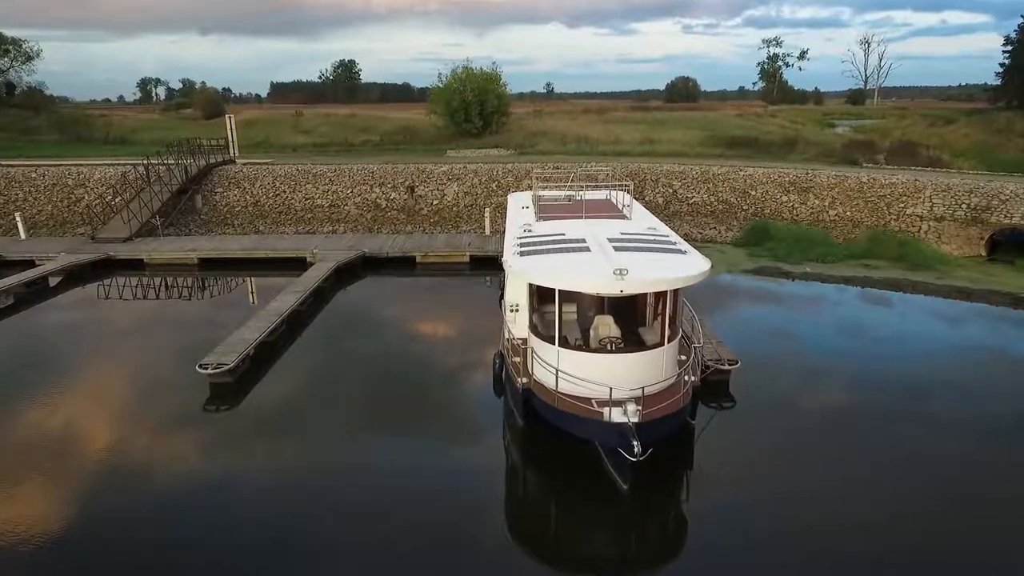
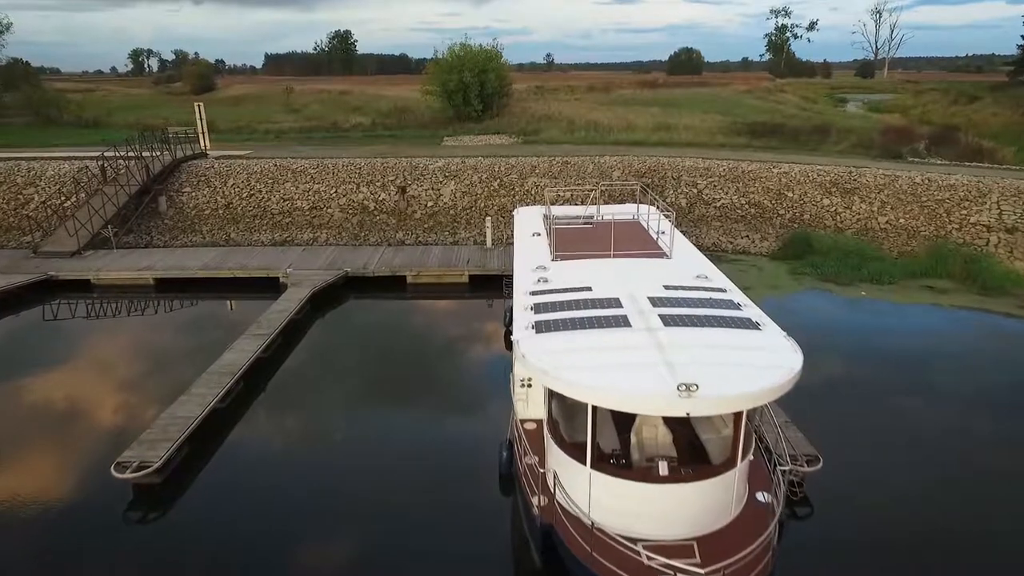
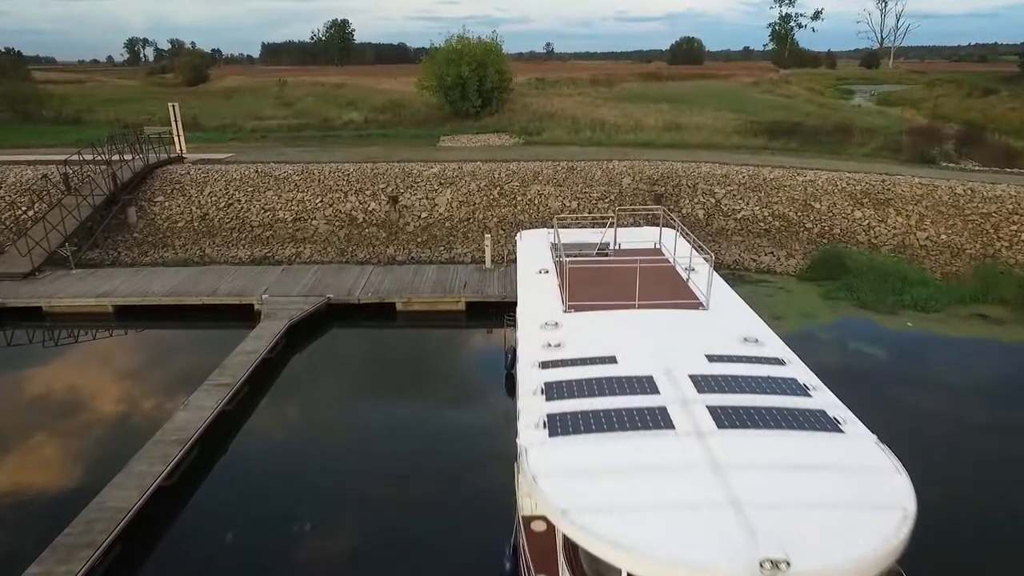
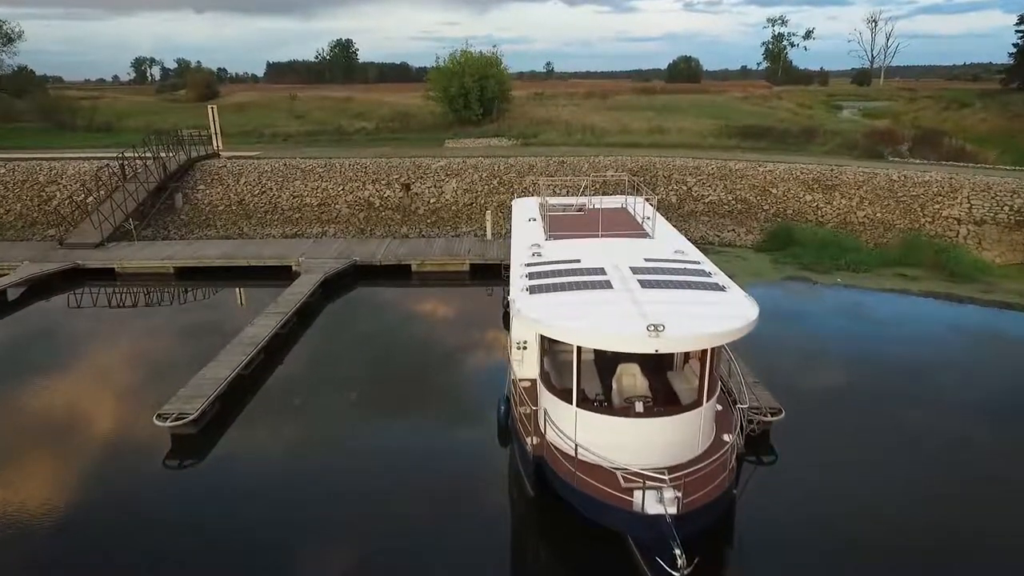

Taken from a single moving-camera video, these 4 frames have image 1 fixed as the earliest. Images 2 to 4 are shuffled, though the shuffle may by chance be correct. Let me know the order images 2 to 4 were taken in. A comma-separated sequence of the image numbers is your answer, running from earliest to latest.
4, 2, 3
